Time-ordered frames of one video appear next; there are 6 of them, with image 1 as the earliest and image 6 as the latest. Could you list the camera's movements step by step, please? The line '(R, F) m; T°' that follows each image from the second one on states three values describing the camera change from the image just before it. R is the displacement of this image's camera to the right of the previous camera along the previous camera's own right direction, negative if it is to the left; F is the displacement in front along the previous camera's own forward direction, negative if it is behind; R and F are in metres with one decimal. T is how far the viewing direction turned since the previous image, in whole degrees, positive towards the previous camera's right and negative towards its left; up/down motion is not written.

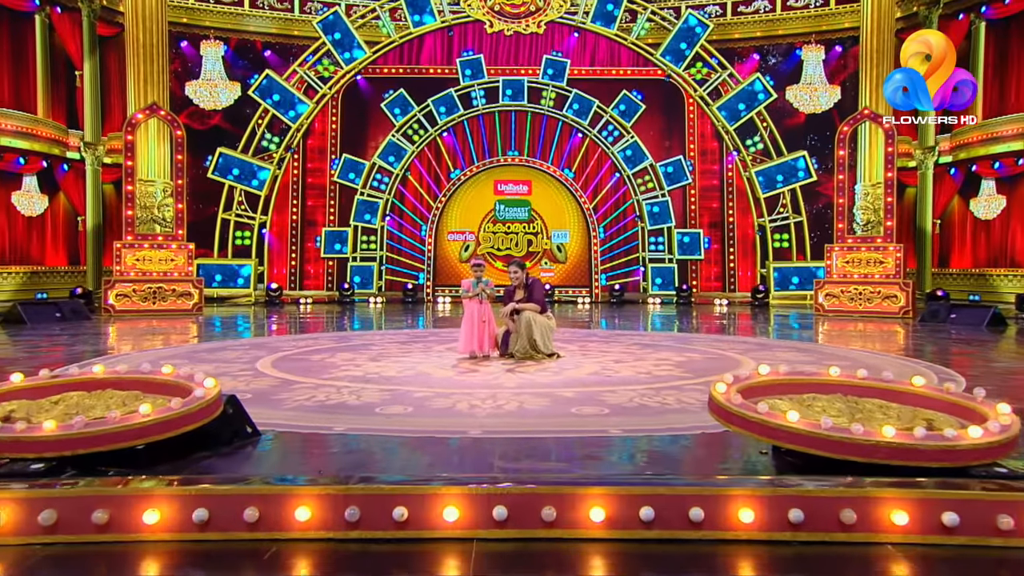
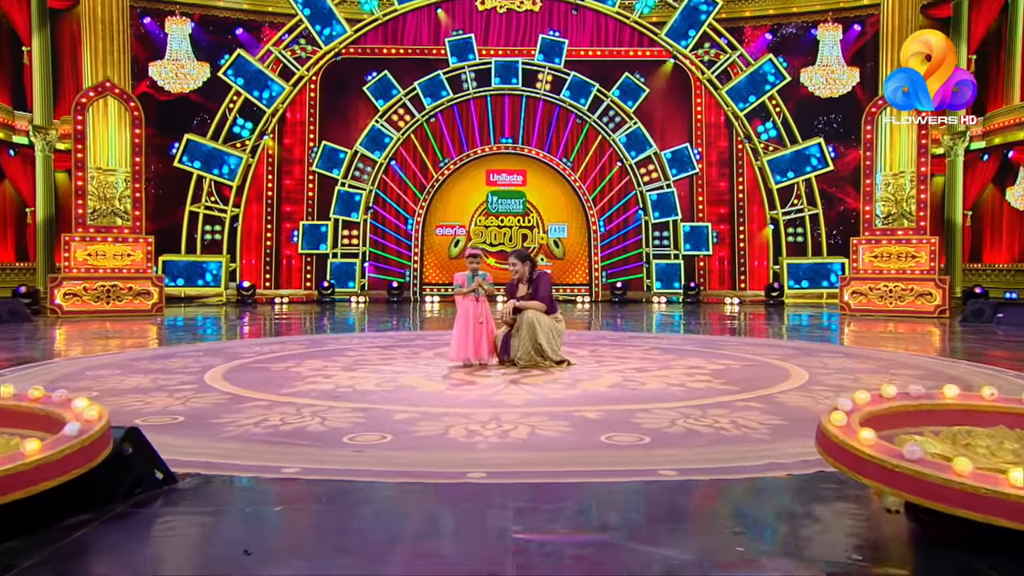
(-0.1, +0.9) m; +1°
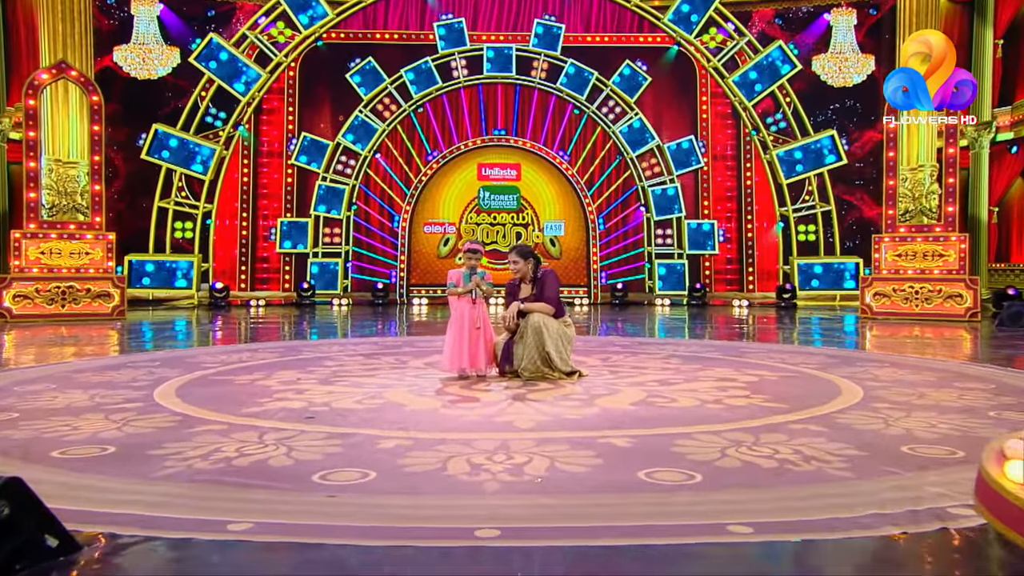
(-0.1, +0.7) m; +1°
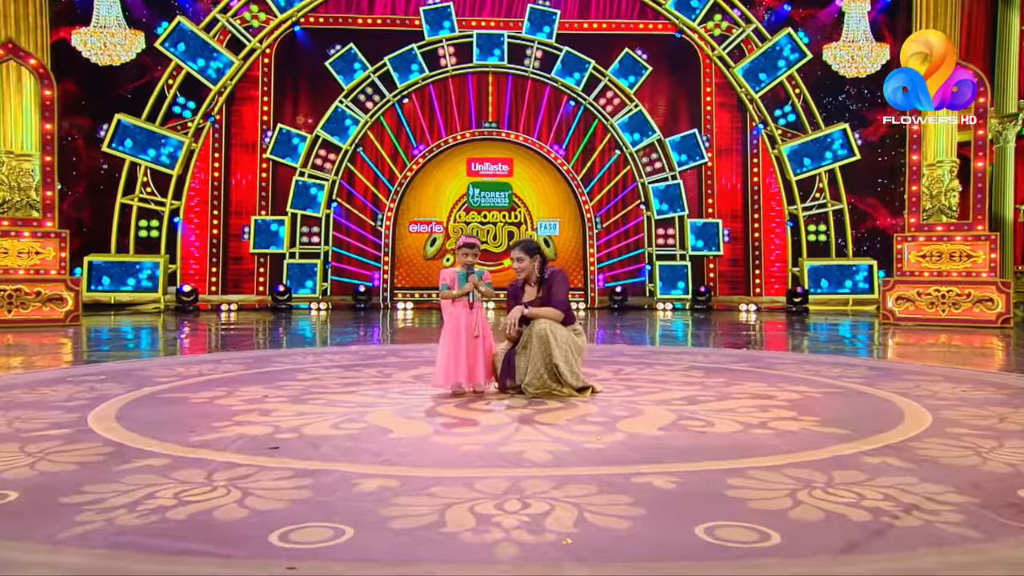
(-0.1, +0.7) m; +1°
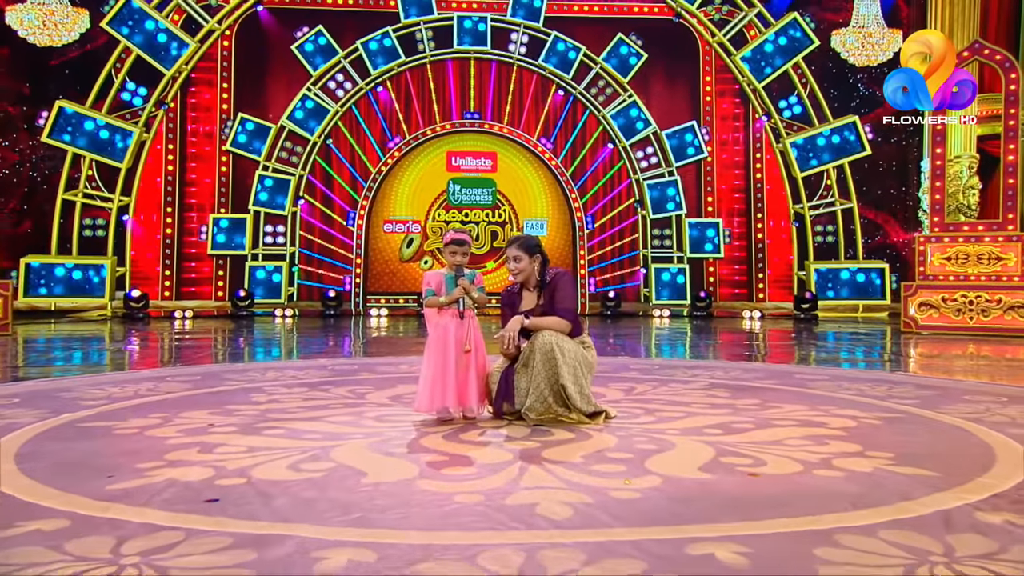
(-0.1, +0.7) m; +2°
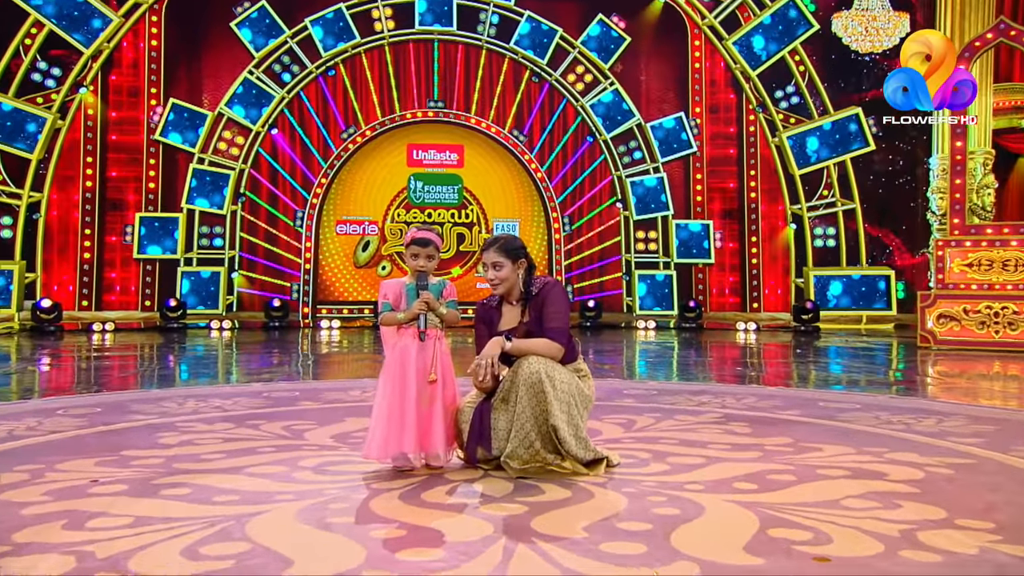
(0.0, +0.8) m; +2°
